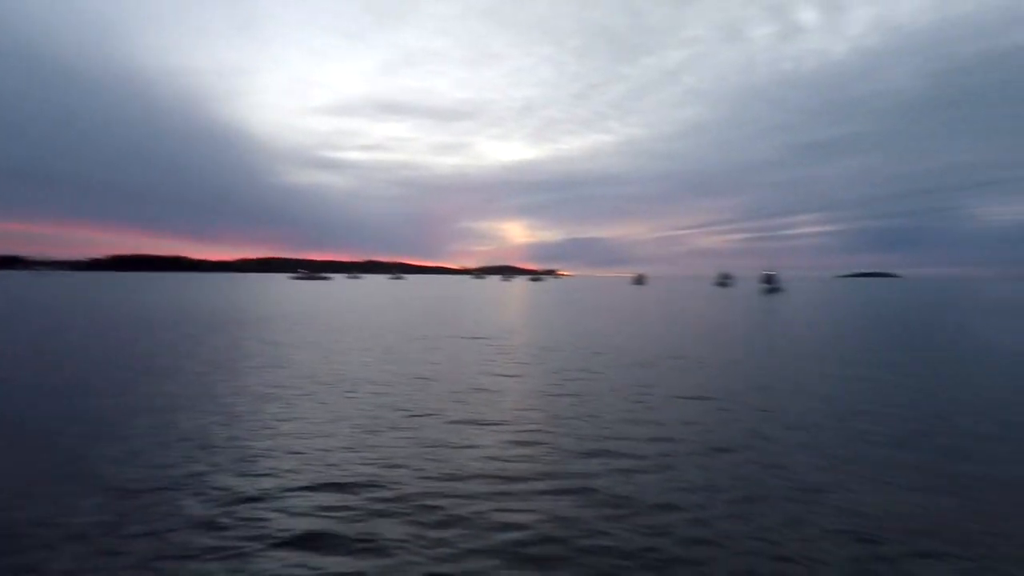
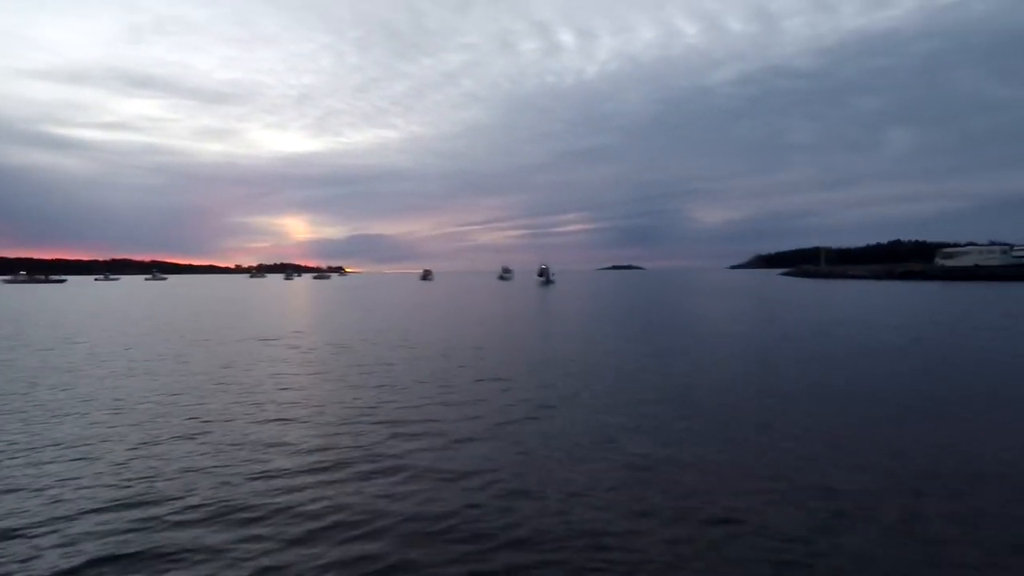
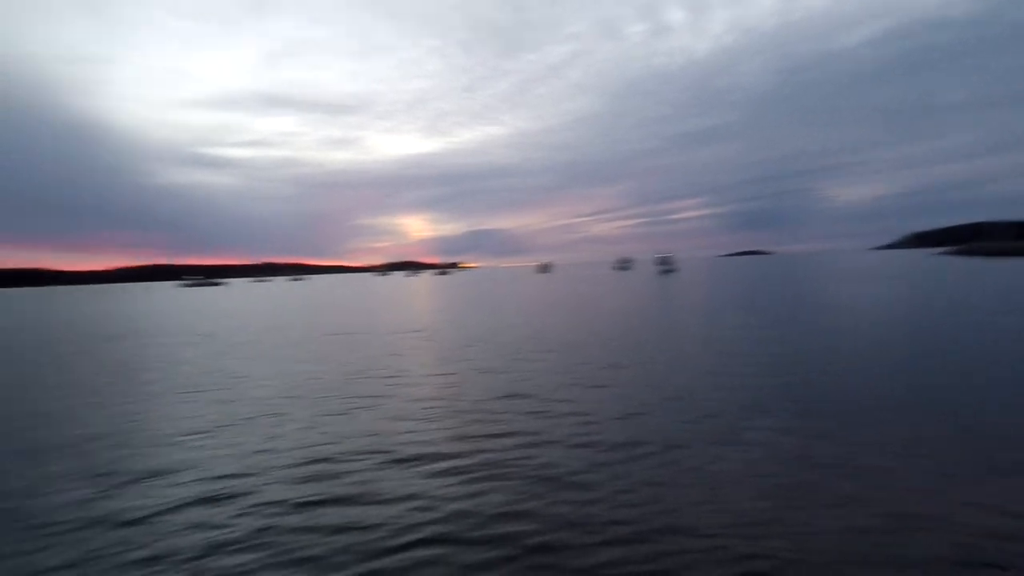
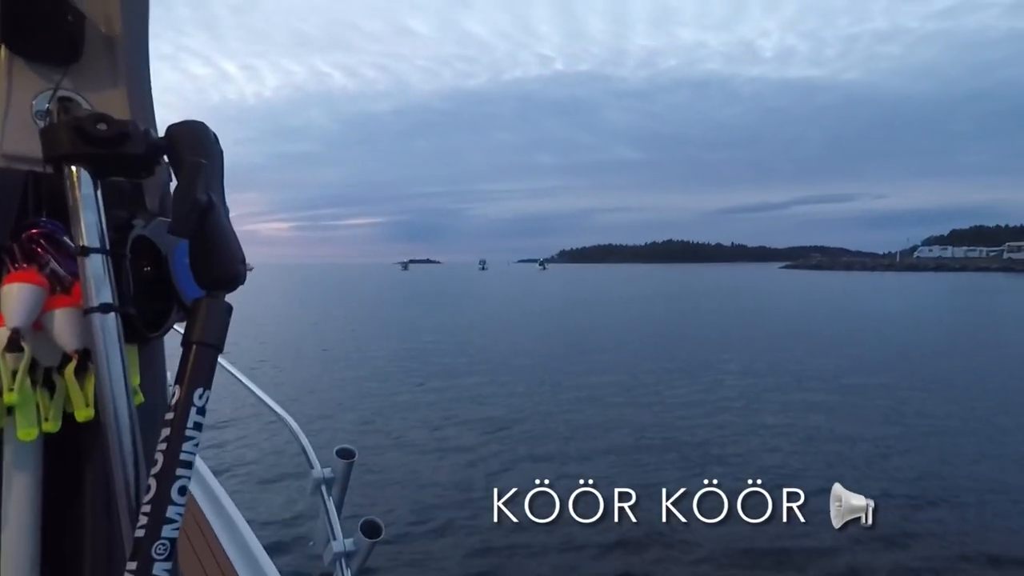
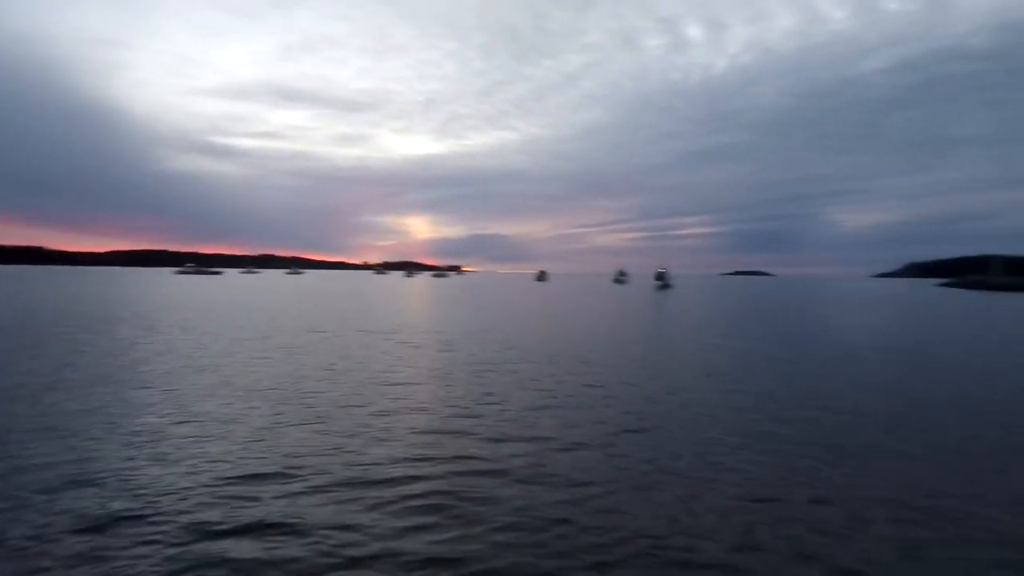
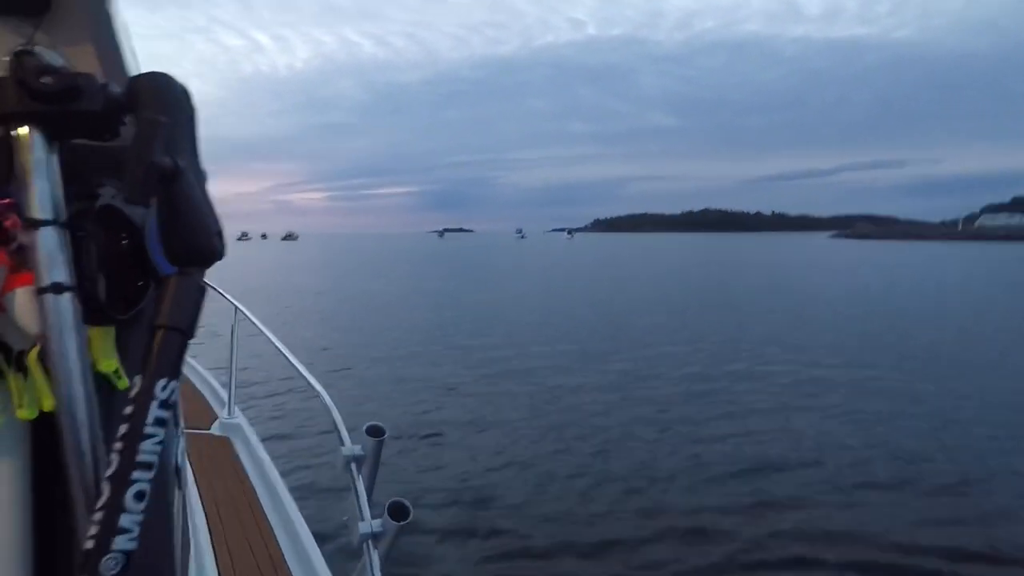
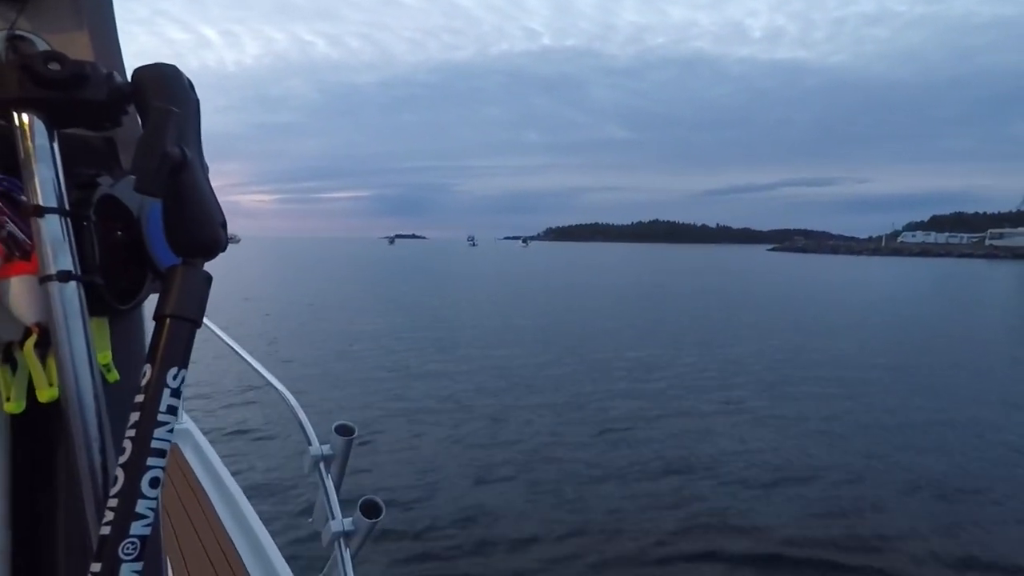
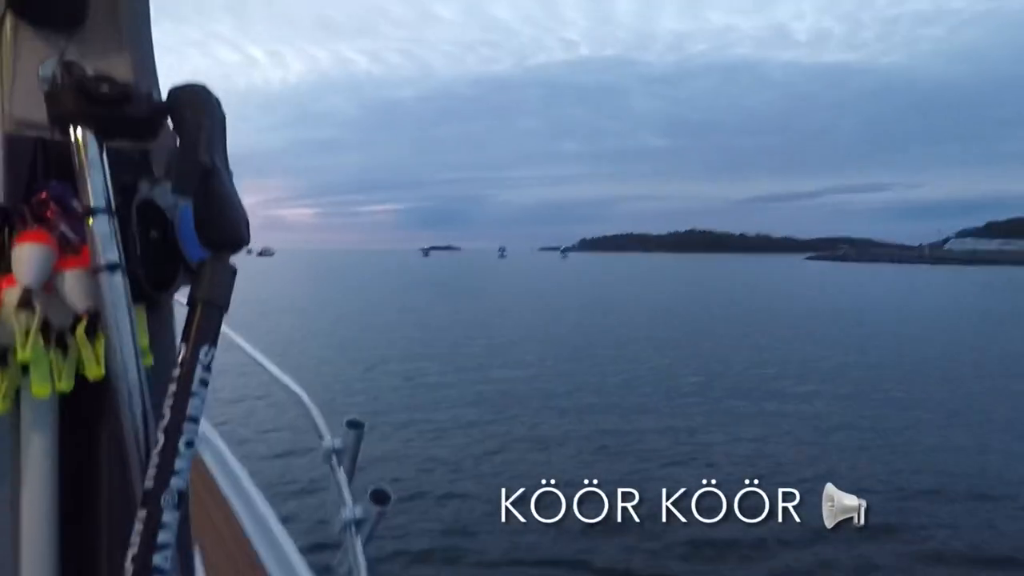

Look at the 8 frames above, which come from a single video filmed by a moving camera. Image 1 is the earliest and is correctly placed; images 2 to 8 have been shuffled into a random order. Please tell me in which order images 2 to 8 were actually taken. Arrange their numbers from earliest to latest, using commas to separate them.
5, 2, 3, 8, 4, 7, 6
